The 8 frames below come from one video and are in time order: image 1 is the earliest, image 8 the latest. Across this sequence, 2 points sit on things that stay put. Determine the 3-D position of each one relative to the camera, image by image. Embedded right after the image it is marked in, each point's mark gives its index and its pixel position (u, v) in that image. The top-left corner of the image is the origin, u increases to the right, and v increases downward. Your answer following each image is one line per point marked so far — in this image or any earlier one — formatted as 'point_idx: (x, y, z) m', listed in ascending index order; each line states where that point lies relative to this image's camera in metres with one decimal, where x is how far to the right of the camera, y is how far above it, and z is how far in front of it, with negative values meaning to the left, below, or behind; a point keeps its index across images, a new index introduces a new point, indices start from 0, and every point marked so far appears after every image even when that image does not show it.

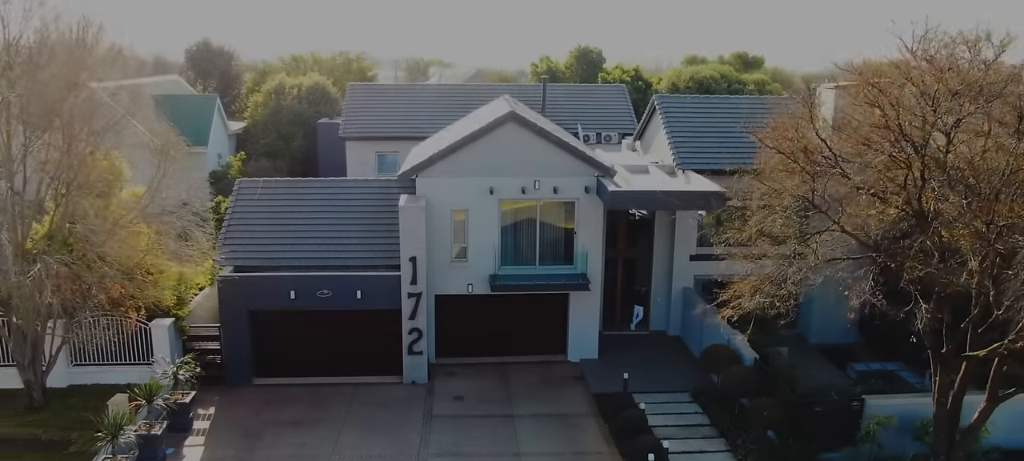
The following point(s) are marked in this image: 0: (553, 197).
0: (+1.0, +0.8, +18.7) m
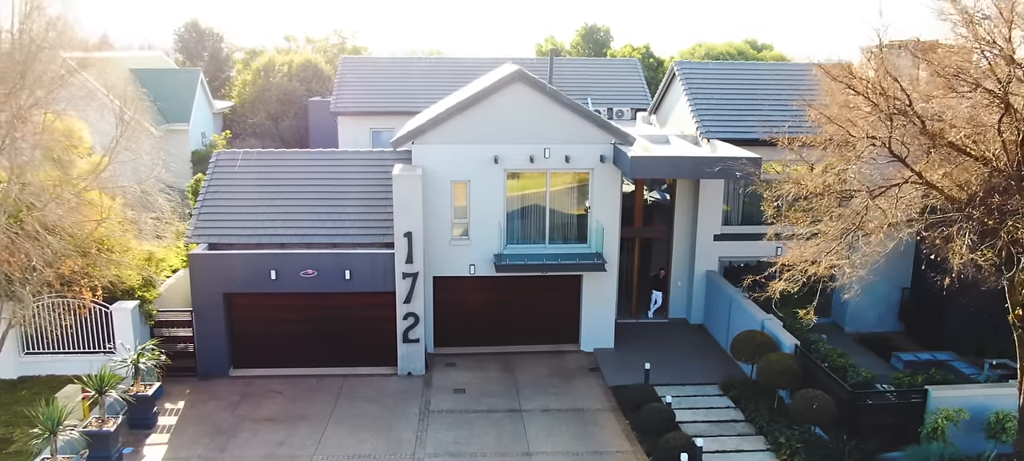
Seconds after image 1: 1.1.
0: (+1.1, +1.3, +16.8) m
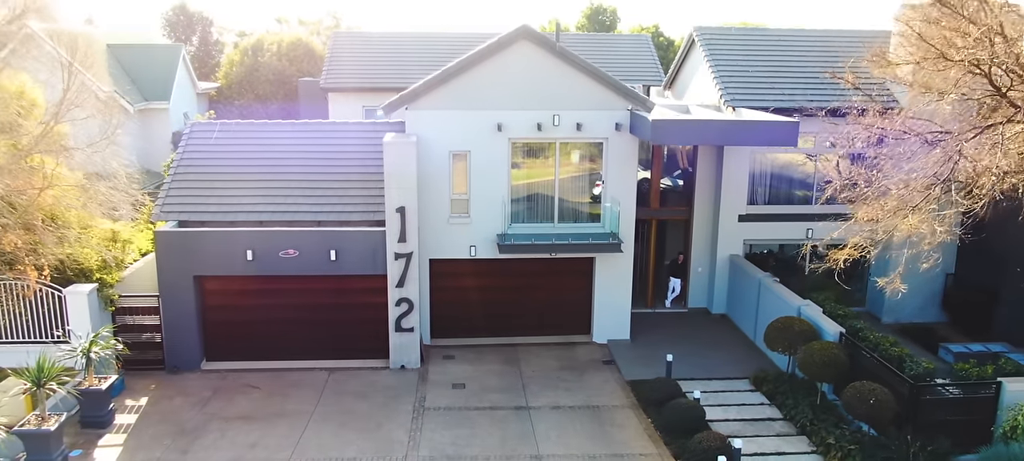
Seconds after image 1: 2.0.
0: (+1.2, +1.8, +15.1) m
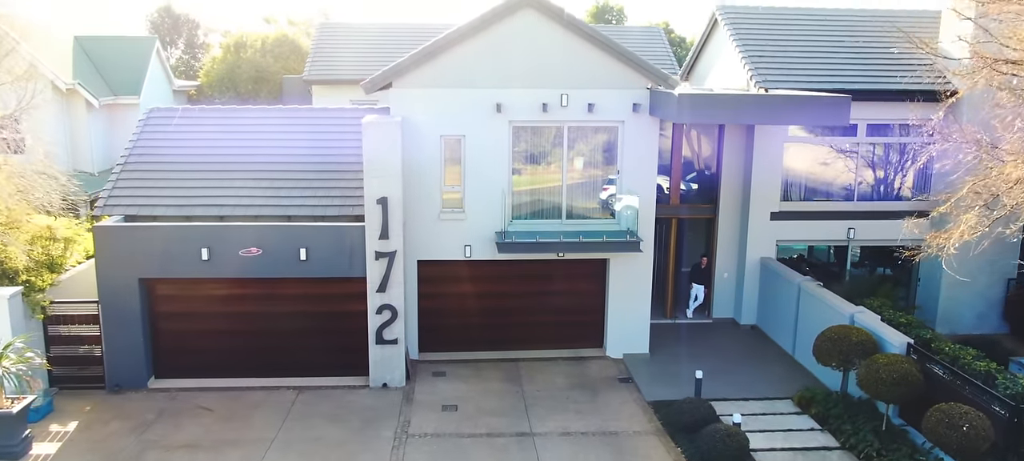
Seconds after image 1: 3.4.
0: (+1.2, +1.8, +13.0) m
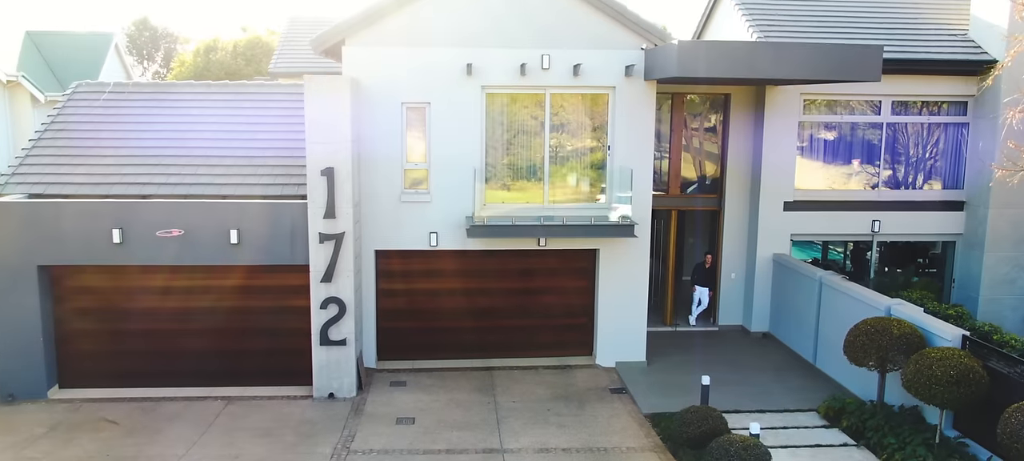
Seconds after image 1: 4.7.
0: (+0.8, +2.1, +11.2) m
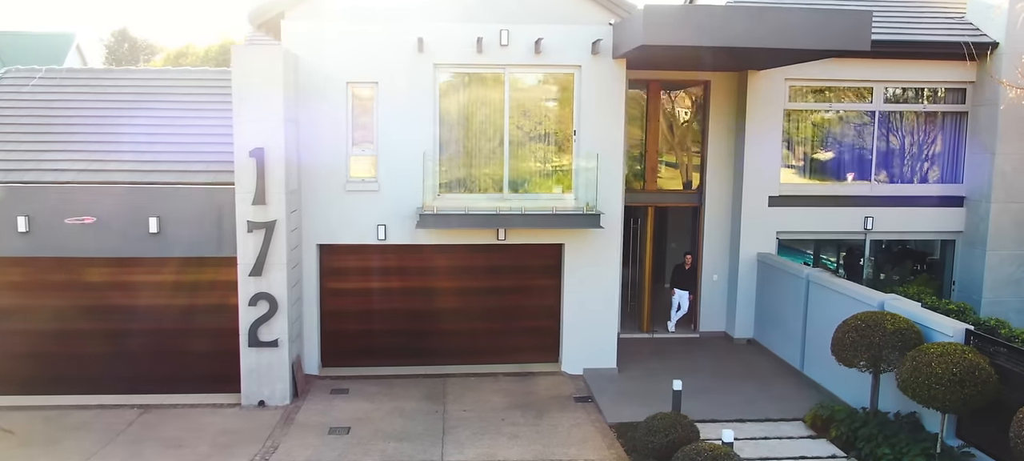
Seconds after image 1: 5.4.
0: (+0.3, +2.2, +10.3) m
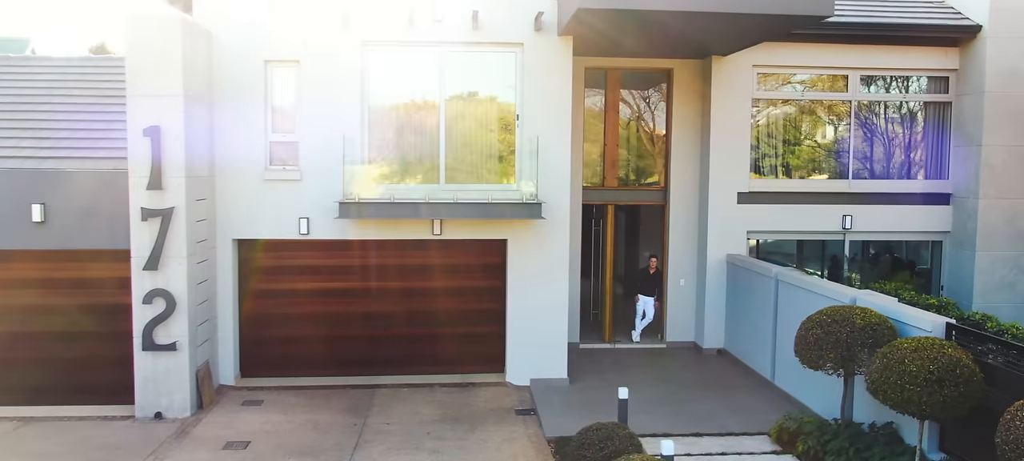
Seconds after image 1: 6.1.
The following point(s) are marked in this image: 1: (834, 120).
0: (-0.5, +2.3, +9.3) m
1: (+4.7, +1.6, +11.5) m
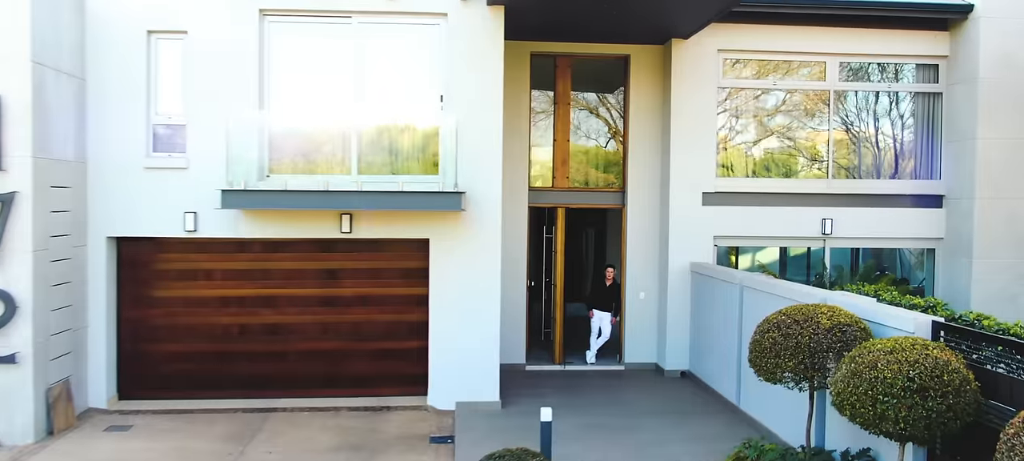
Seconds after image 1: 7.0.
0: (-1.3, +2.3, +8.1) m
1: (+3.9, +1.5, +10.2) m
